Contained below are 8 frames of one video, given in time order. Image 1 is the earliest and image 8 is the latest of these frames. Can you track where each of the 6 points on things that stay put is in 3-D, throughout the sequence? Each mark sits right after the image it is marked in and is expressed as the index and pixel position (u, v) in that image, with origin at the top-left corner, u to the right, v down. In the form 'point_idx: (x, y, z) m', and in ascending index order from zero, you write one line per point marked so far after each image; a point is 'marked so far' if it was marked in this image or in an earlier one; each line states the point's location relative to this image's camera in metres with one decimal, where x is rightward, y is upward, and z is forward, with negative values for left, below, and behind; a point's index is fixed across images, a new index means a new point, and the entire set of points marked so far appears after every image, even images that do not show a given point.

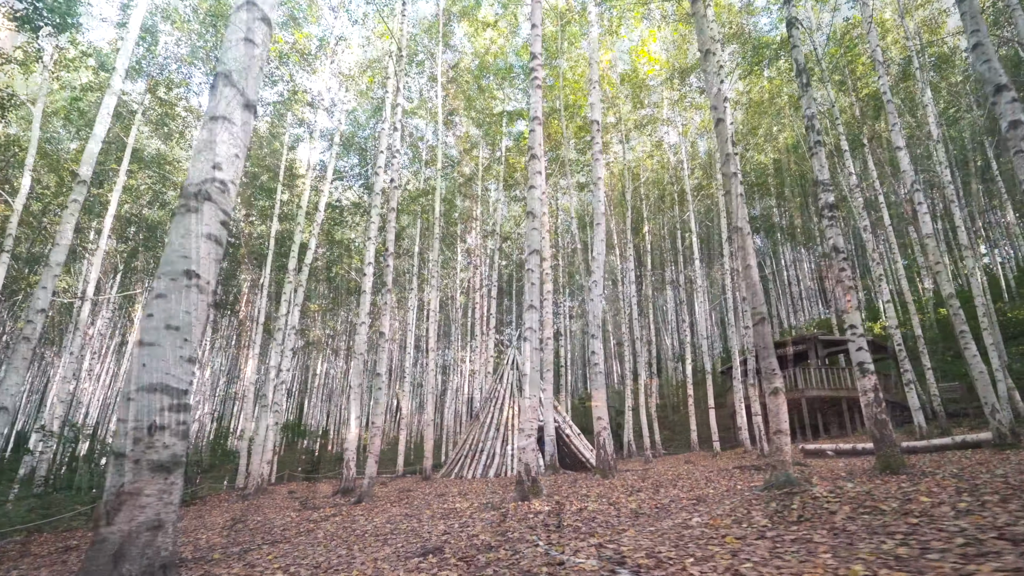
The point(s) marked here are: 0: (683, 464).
0: (+4.4, -4.4, +11.5) m
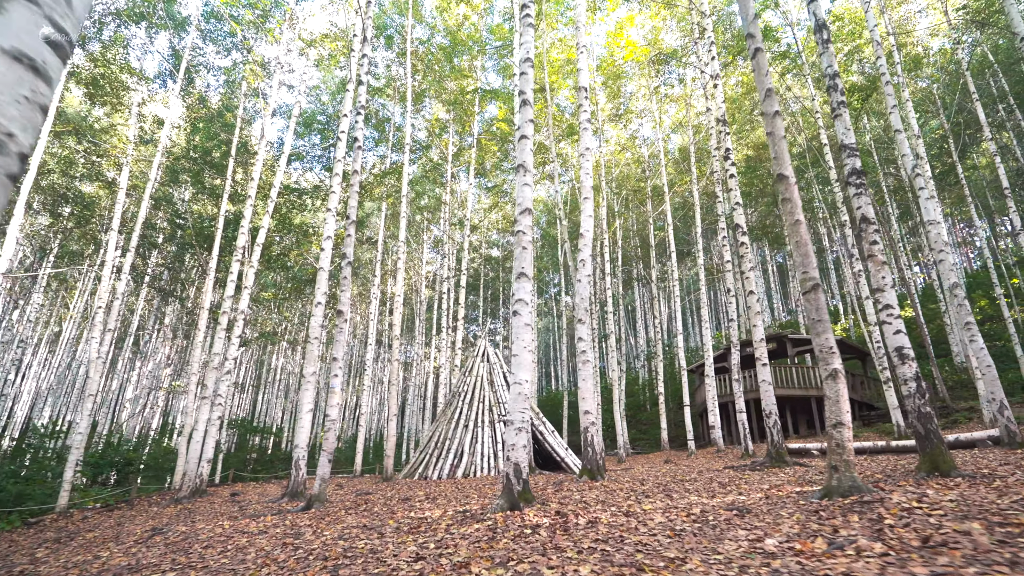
0: (+3.7, -4.2, +10.9) m
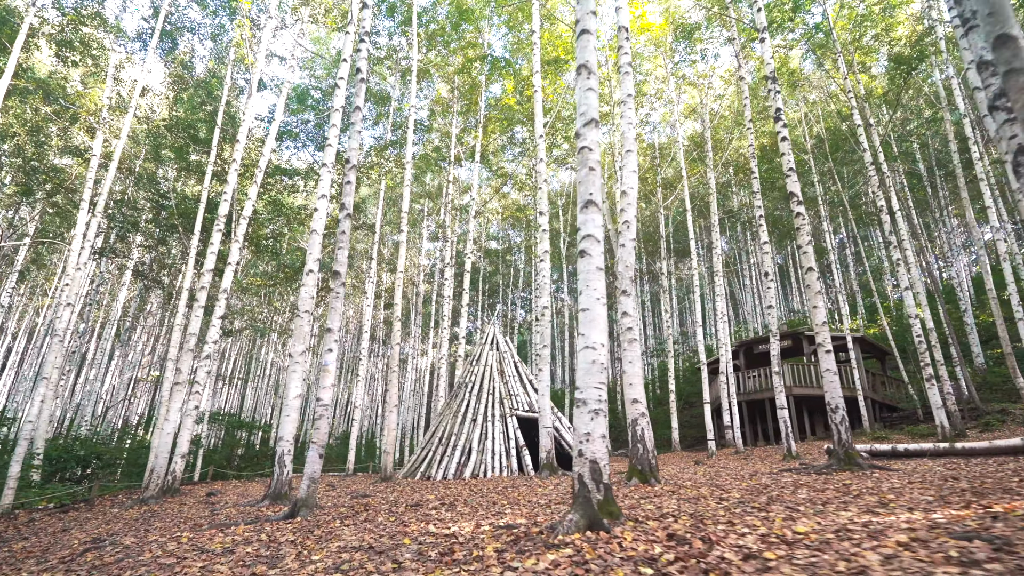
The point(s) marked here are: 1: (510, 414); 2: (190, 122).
0: (+3.9, -3.8, +9.9) m
1: (+0.1, -3.0, +11.3) m
2: (-11.4, +5.9, +16.4) m
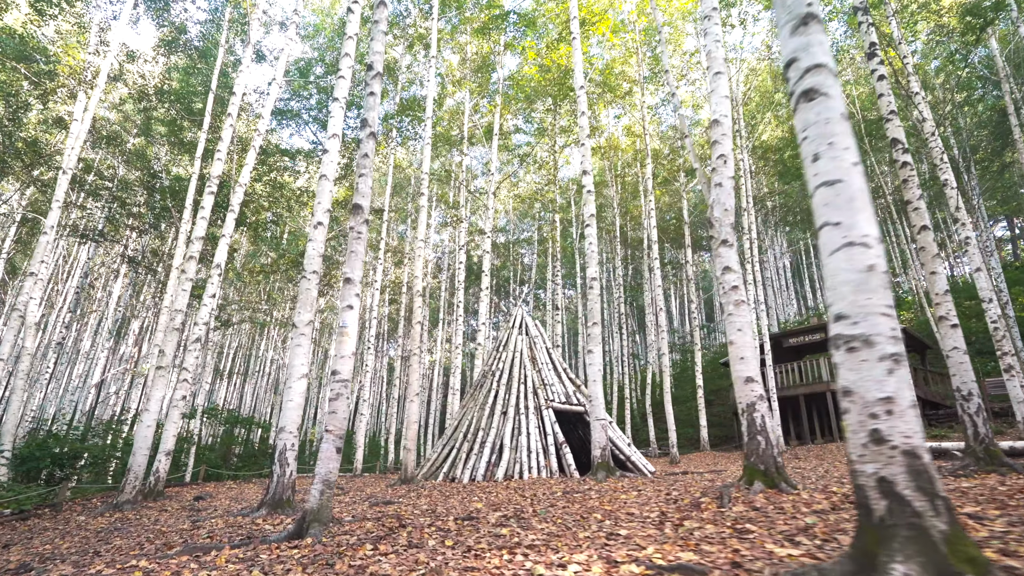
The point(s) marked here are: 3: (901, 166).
0: (+4.5, -3.3, +8.7) m
1: (+0.7, -2.5, +10.0) m
2: (-10.7, +6.4, +15.2) m
3: (+5.0, +1.6, +5.9) m
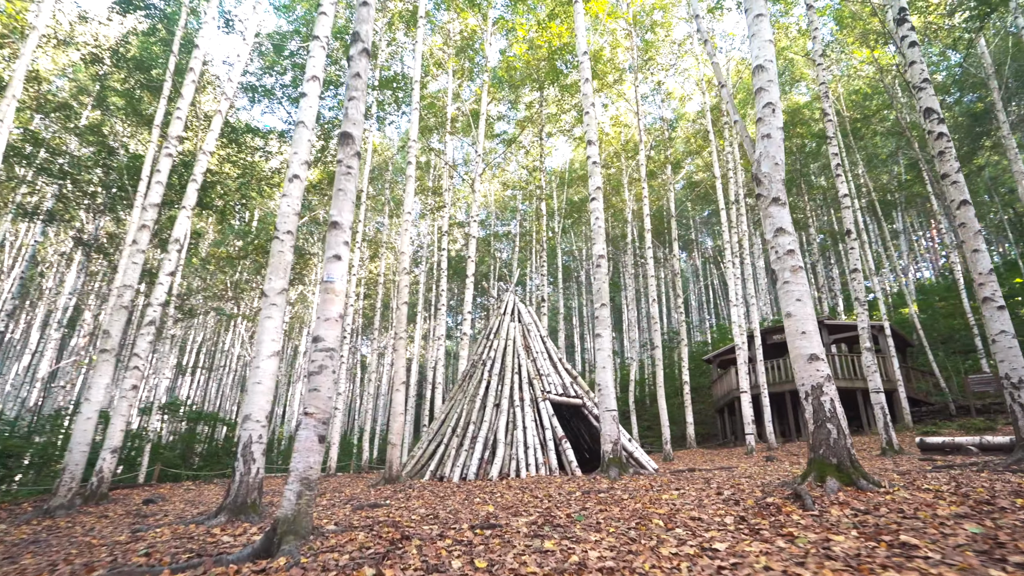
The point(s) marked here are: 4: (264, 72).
0: (+4.4, -3.1, +8.2) m
1: (+0.6, -2.2, +9.4) m
2: (-11.0, +6.8, +13.9) m
3: (+5.0, +1.8, +5.5) m
4: (-9.0, +7.8, +16.7) m
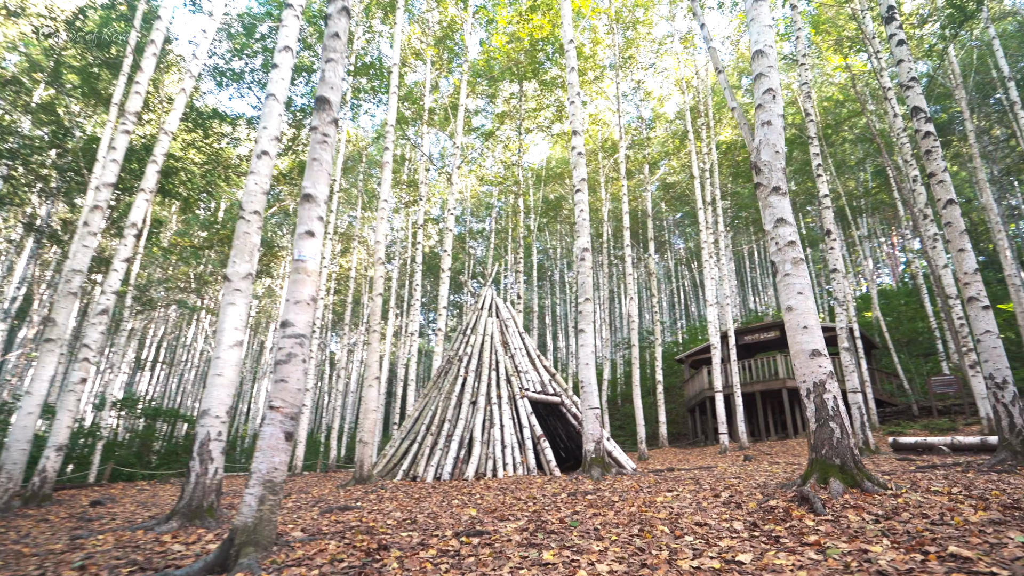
0: (+4.0, -3.1, +8.2) m
1: (+0.1, -2.1, +9.1) m
2: (-11.5, +7.2, +13.0) m
3: (+4.9, +1.8, +5.5) m
4: (-9.6, +8.2, +16.0) m
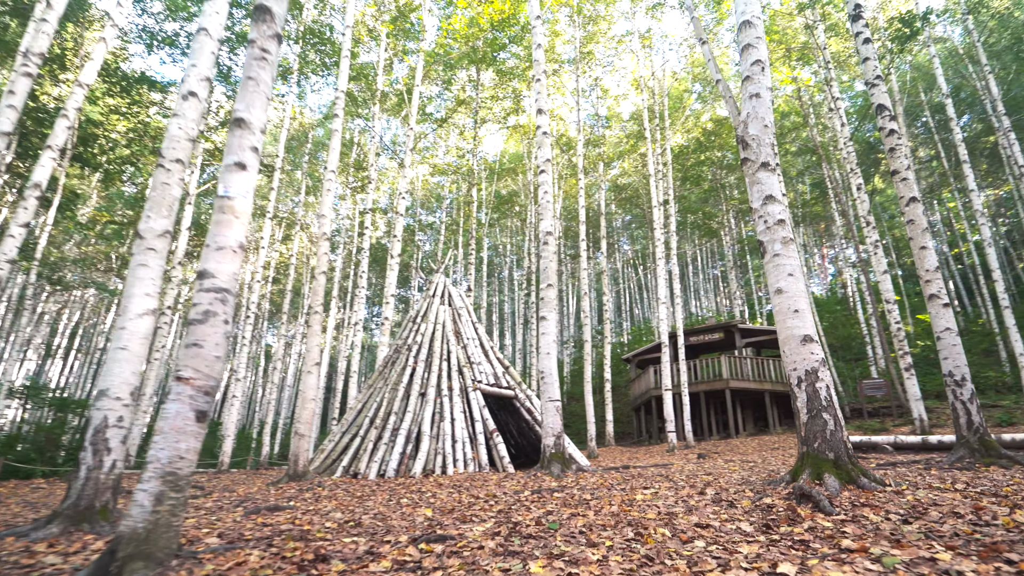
0: (+3.2, -3.0, +8.2) m
1: (-0.7, -1.9, +8.7) m
2: (-12.3, +7.9, +11.3) m
3: (+4.5, +1.8, +5.6) m
4: (-10.7, +8.8, +14.5) m
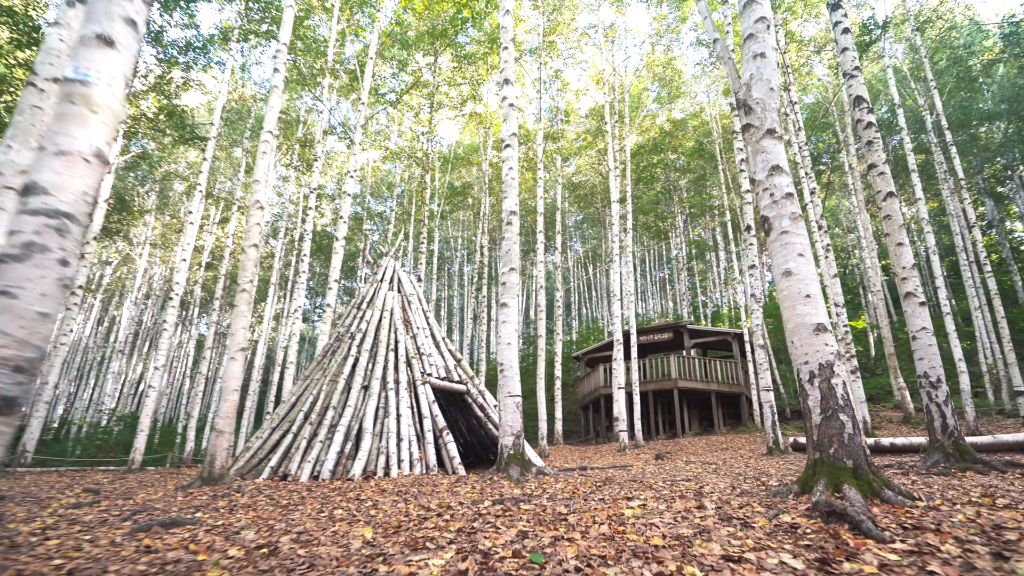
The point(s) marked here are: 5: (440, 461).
0: (+2.4, -2.9, +7.9) m
1: (-1.5, -1.6, +8.0) m
2: (-12.9, +8.7, +9.4) m
3: (+4.2, +1.9, +5.5) m
4: (-11.6, +9.5, +12.7) m
5: (-1.1, -2.7, +7.4) m
